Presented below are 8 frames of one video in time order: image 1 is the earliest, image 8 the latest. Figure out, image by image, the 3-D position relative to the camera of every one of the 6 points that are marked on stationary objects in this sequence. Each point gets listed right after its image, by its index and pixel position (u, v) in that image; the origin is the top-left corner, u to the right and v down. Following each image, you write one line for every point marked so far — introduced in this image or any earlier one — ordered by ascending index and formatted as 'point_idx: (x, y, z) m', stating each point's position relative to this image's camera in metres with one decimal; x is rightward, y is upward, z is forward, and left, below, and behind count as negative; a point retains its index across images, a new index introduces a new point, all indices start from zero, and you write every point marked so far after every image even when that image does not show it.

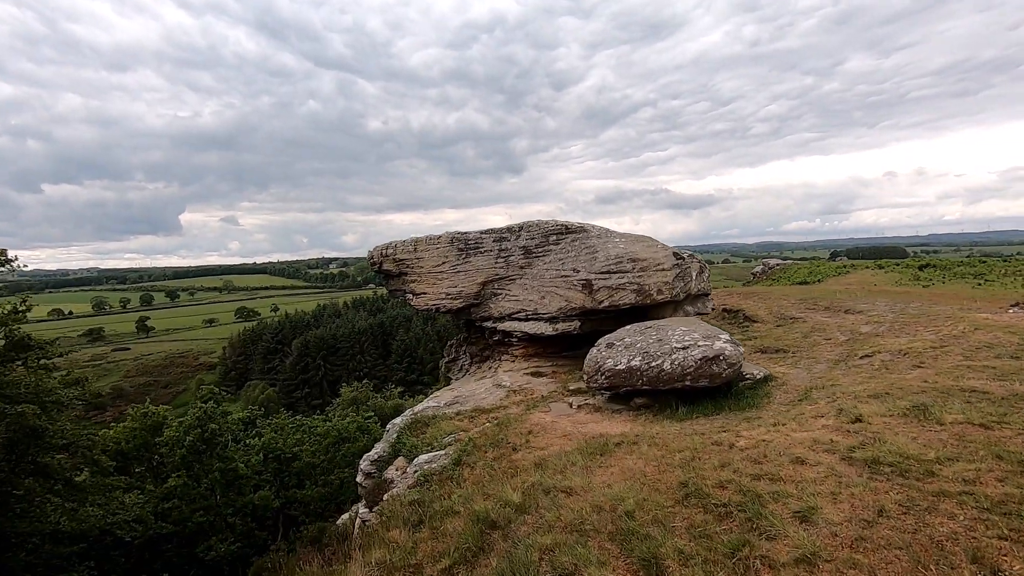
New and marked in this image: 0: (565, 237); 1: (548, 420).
0: (+1.8, +1.8, +18.8) m
1: (+0.9, -3.3, +13.4) m
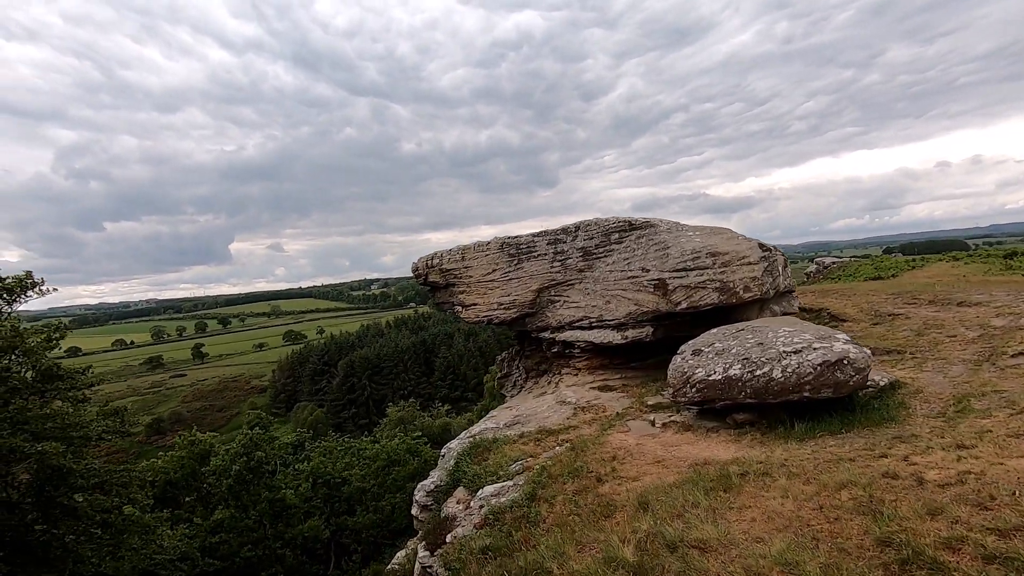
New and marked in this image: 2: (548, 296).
0: (+3.7, +1.7, +16.9) m
1: (+2.5, -3.3, +11.5) m
2: (+1.2, -0.3, +18.4) m
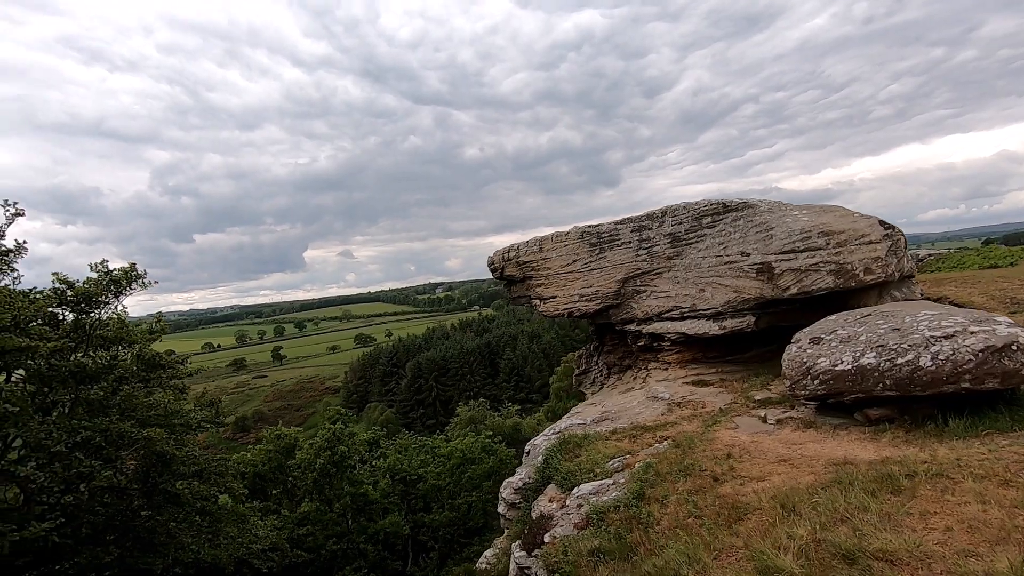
0: (+6.1, +2.1, +15.7) m
1: (+4.5, -2.9, +10.4) m
2: (+3.9, +0.1, +17.4) m
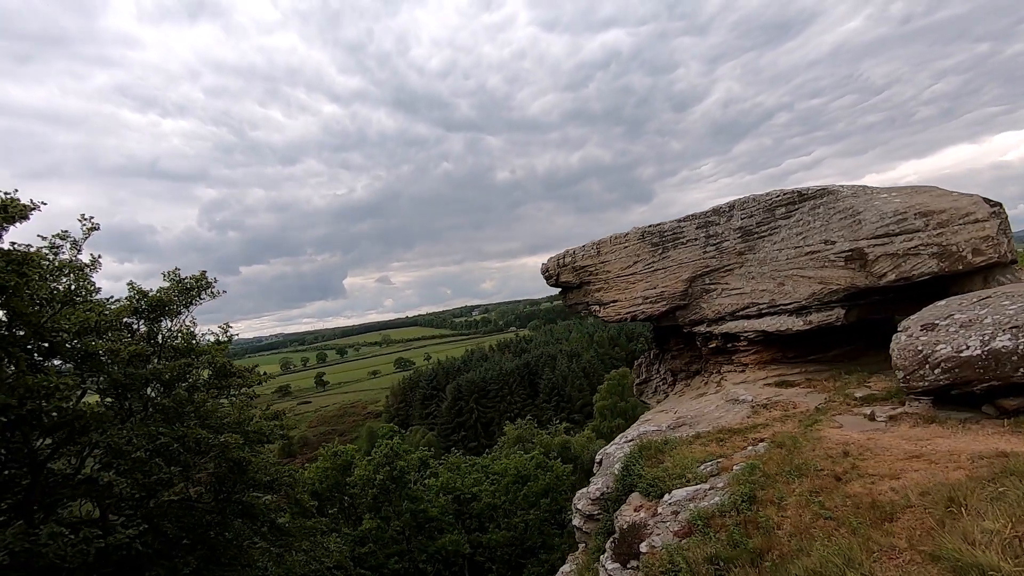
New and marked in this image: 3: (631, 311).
0: (+7.8, +2.3, +14.7) m
1: (+6.0, -2.6, +9.4) m
2: (+5.8, +0.1, +16.6) m
3: (+3.9, -0.8, +17.8) m
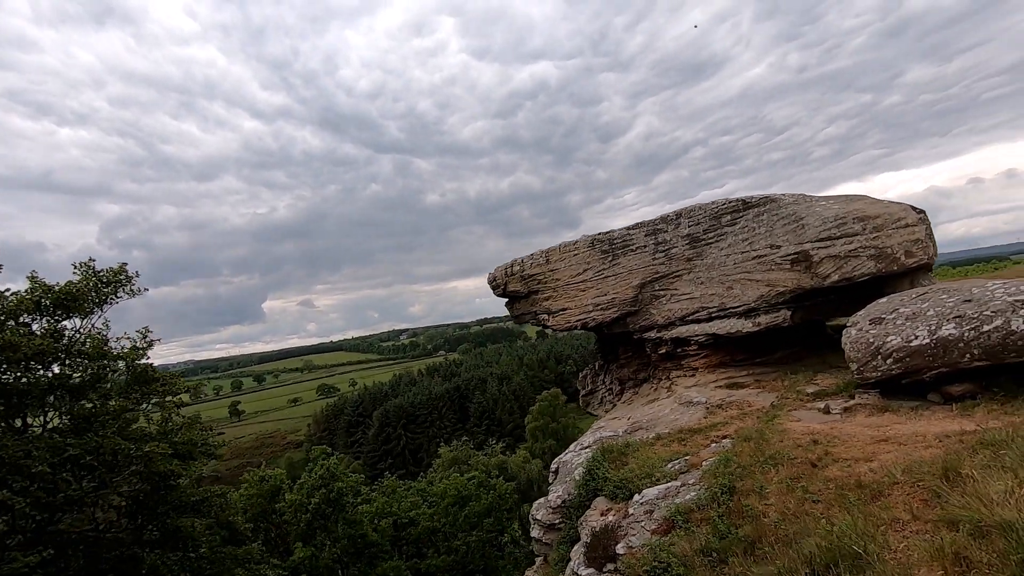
0: (+6.6, +2.1, +15.3) m
1: (+5.4, -2.5, +9.5) m
2: (+4.3, -0.1, +16.8) m
3: (+2.3, -1.0, +17.7) m
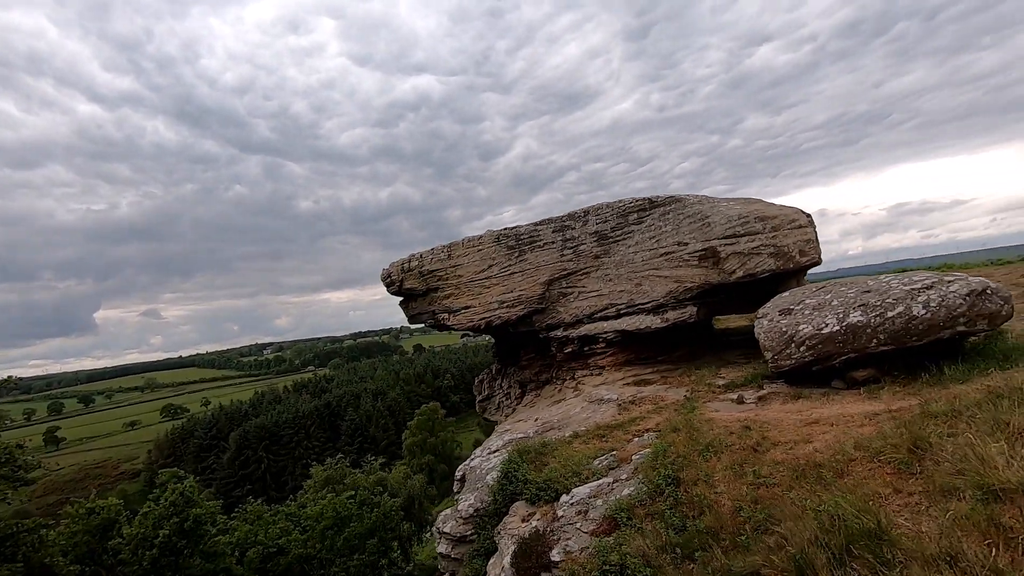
0: (+4.0, +2.2, +15.5) m
1: (+4.1, -2.2, +9.5) m
2: (+1.4, 0.0, +16.3) m
3: (-0.8, -0.9, +16.8) m
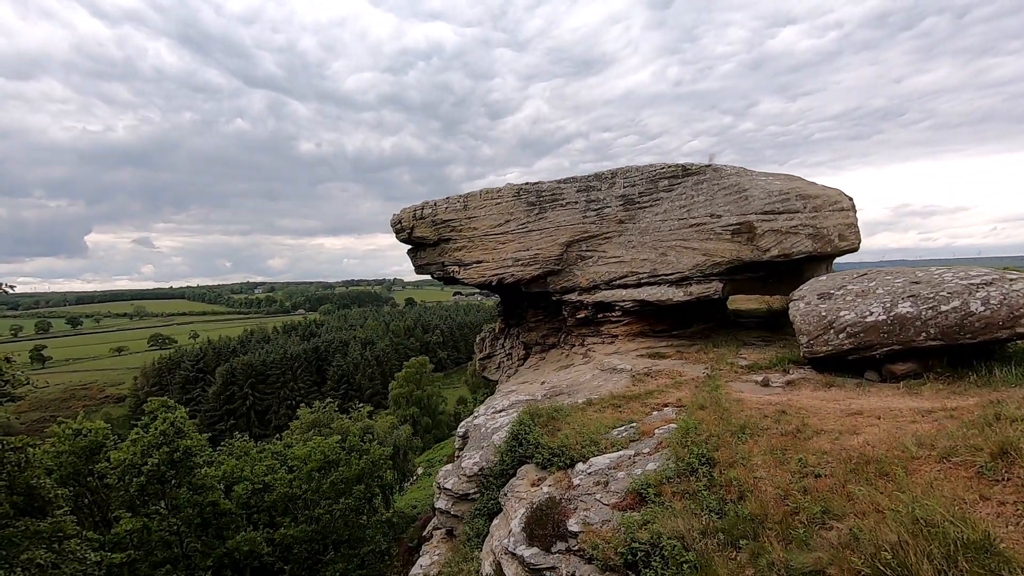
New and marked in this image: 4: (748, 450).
0: (+4.7, +3.0, +14.7) m
1: (+4.4, -1.9, +9.0) m
2: (+1.9, +1.1, +15.7) m
3: (-0.4, +0.4, +16.2) m
4: (+3.1, -2.1, +7.1) m
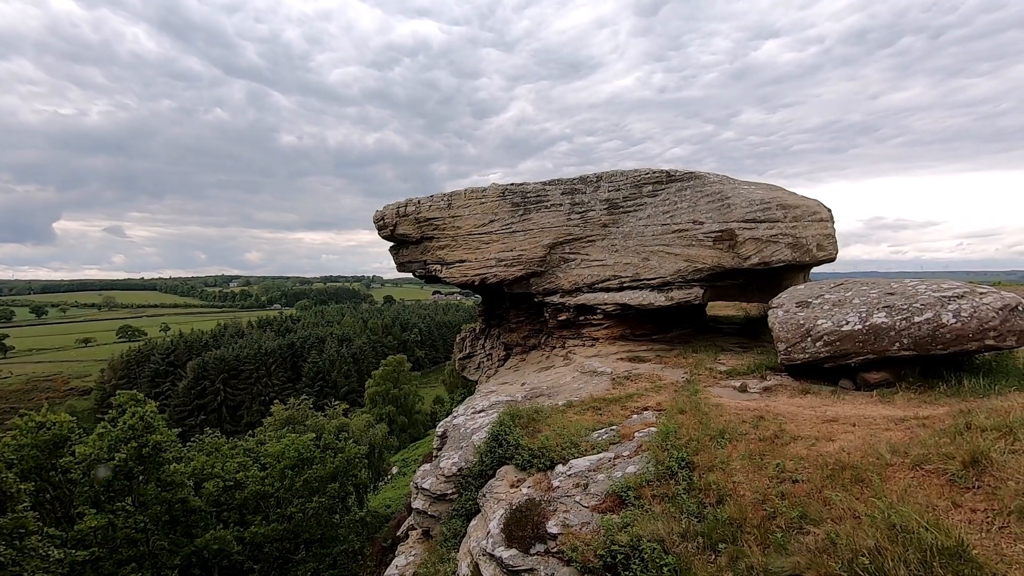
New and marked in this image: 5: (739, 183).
0: (+4.3, +2.8, +14.9) m
1: (+4.1, -2.0, +9.1) m
2: (+1.4, +1.0, +15.7) m
3: (-0.9, +0.4, +16.1) m
4: (+2.8, -2.2, +7.2) m
5: (+5.9, +2.7, +14.0) m
